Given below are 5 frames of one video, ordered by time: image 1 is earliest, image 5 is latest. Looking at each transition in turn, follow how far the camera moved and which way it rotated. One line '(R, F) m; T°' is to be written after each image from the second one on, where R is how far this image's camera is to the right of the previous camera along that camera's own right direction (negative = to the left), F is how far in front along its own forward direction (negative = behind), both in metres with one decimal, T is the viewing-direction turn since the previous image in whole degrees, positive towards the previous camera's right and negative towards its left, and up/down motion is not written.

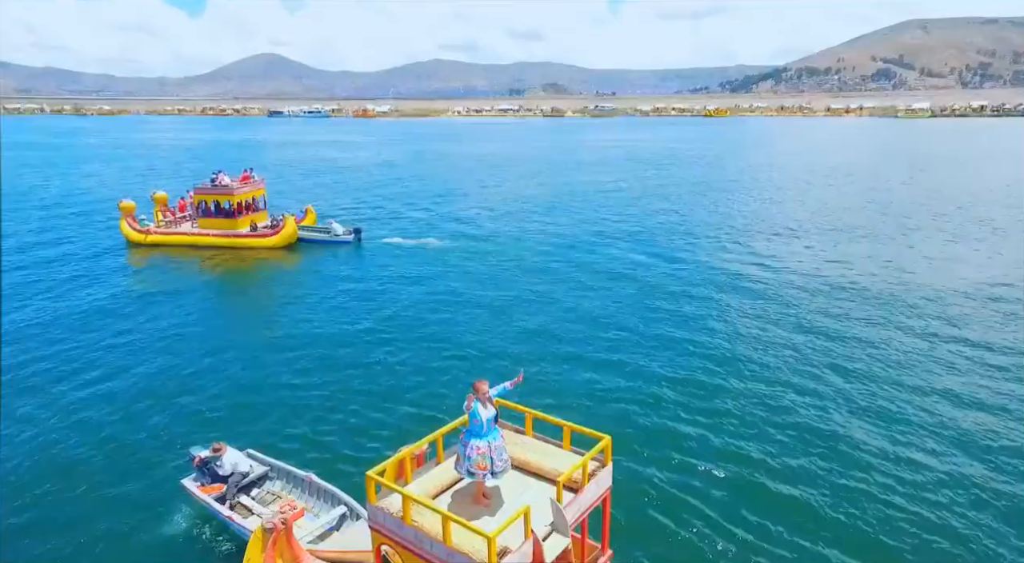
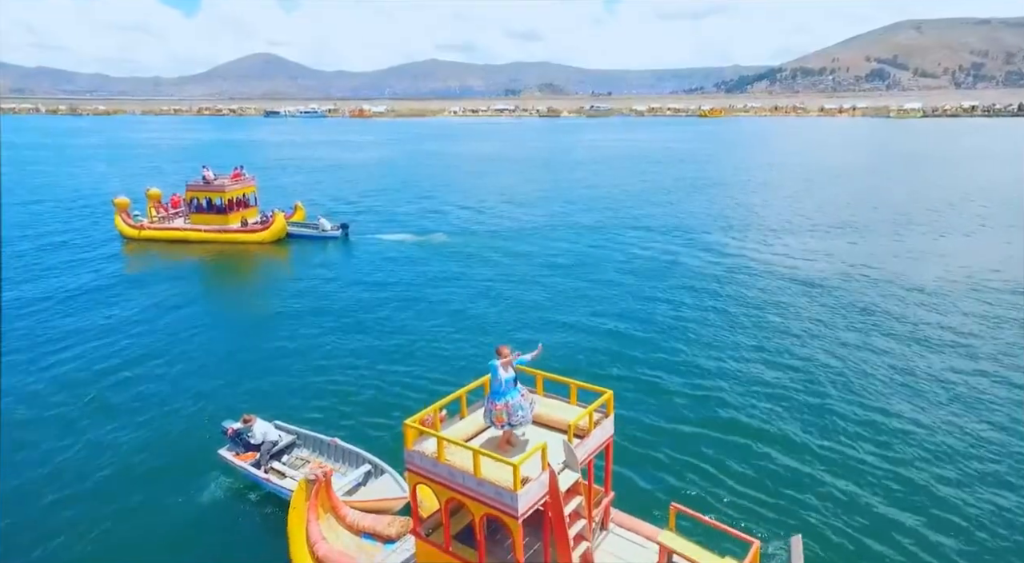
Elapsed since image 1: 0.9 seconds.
(-0.2, -0.9) m; 0°
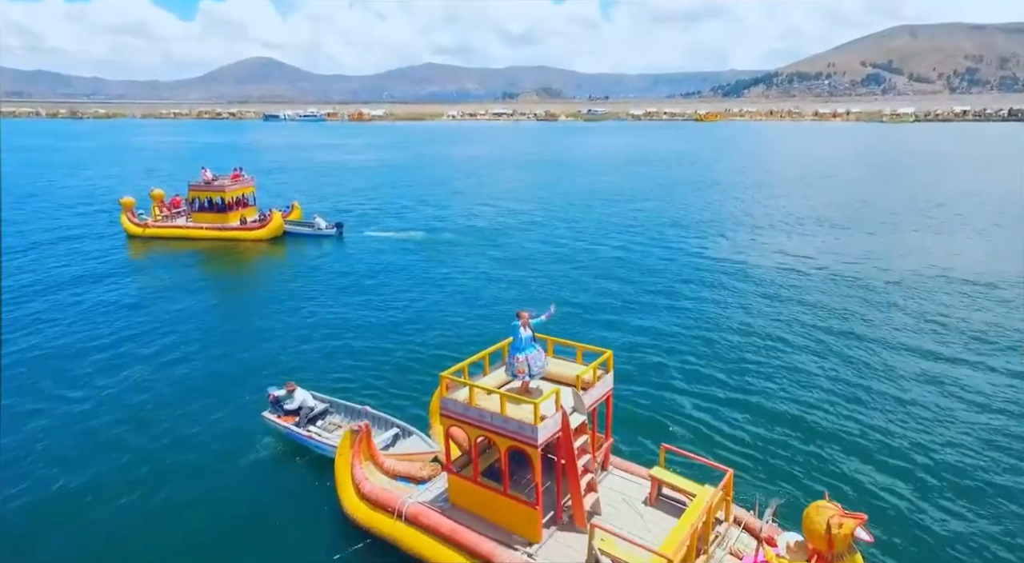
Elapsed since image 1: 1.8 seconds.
(-0.2, -1.3) m; 0°
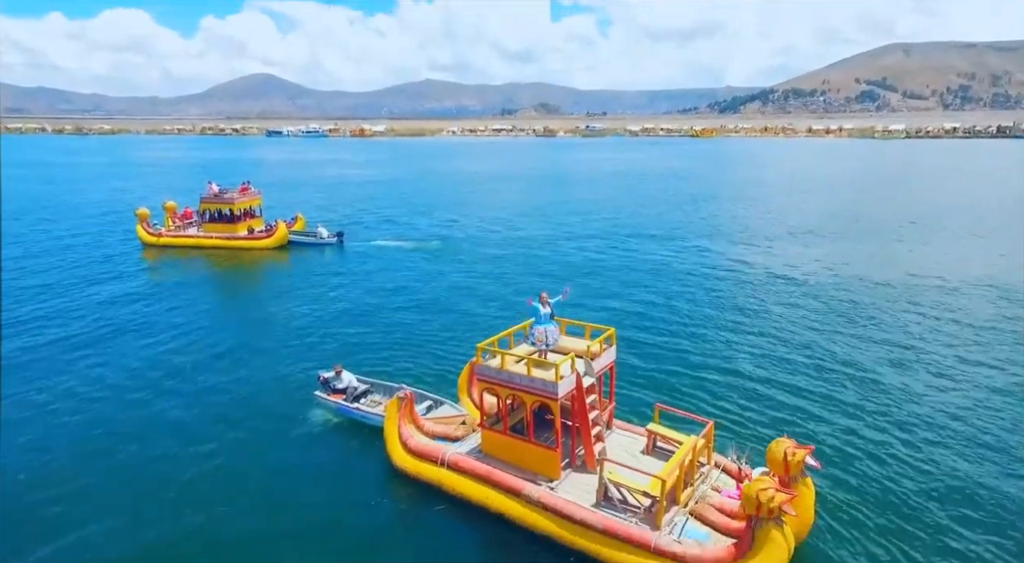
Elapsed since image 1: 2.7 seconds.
(-0.4, -1.8) m; 0°
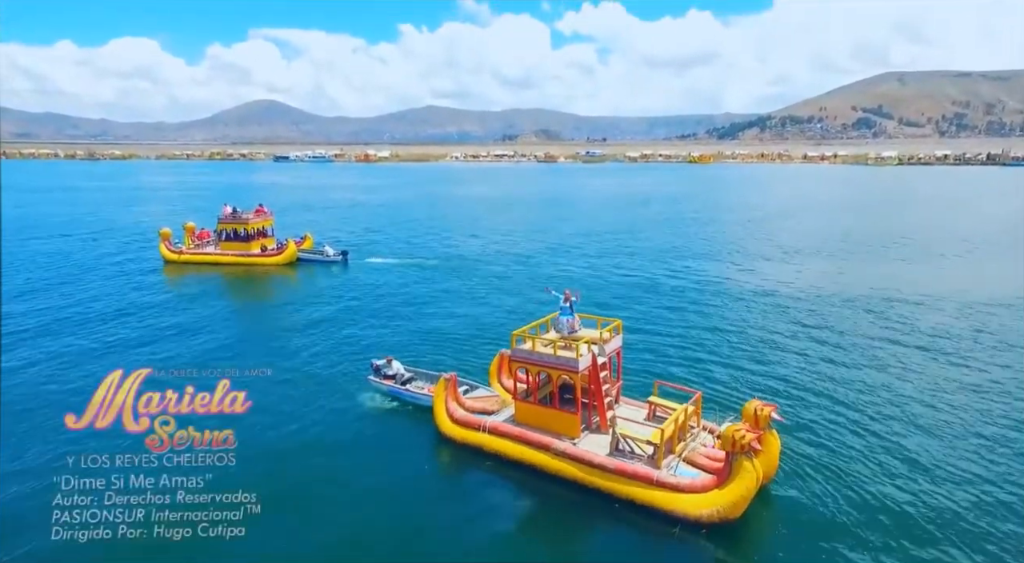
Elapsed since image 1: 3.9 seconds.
(-0.5, -2.3) m; 0°
